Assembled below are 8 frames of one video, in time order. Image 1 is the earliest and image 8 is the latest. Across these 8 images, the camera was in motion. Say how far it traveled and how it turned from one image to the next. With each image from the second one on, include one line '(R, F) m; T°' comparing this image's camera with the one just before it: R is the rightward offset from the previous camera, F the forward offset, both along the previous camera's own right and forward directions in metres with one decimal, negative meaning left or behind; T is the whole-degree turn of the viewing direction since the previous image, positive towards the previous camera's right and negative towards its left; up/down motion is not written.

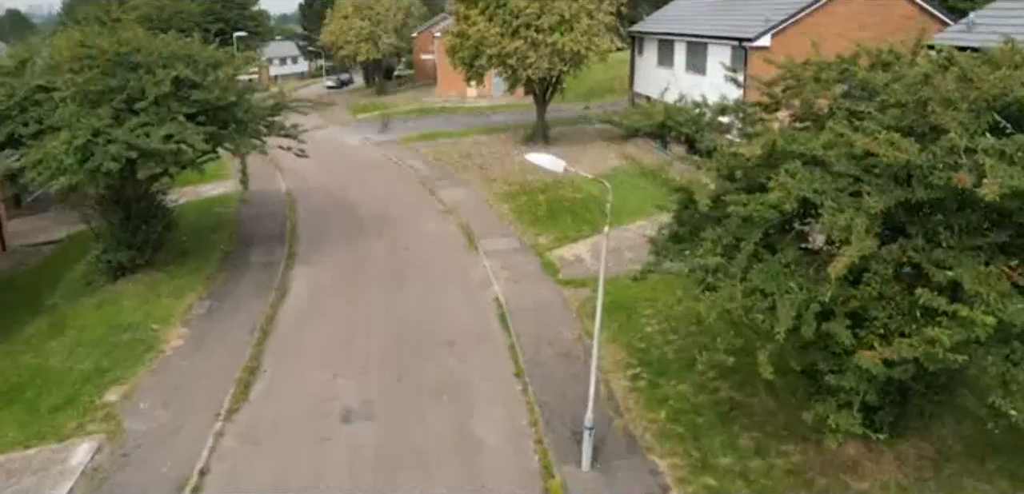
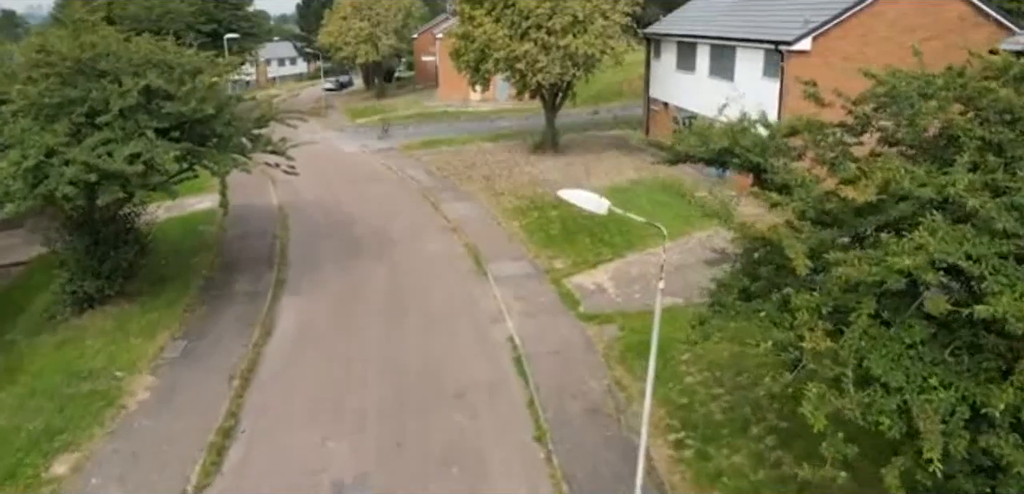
(-0.4, +2.3) m; 0°
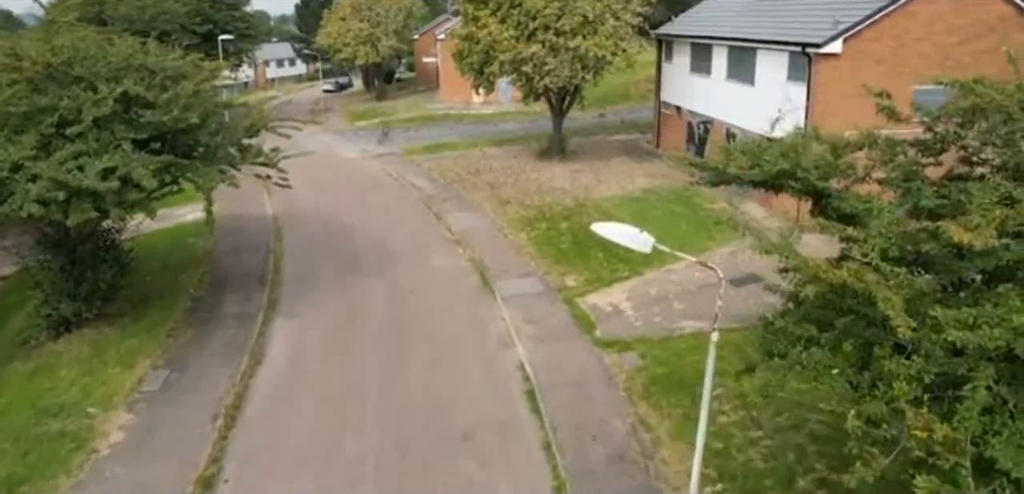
(-0.3, +1.5) m; 0°
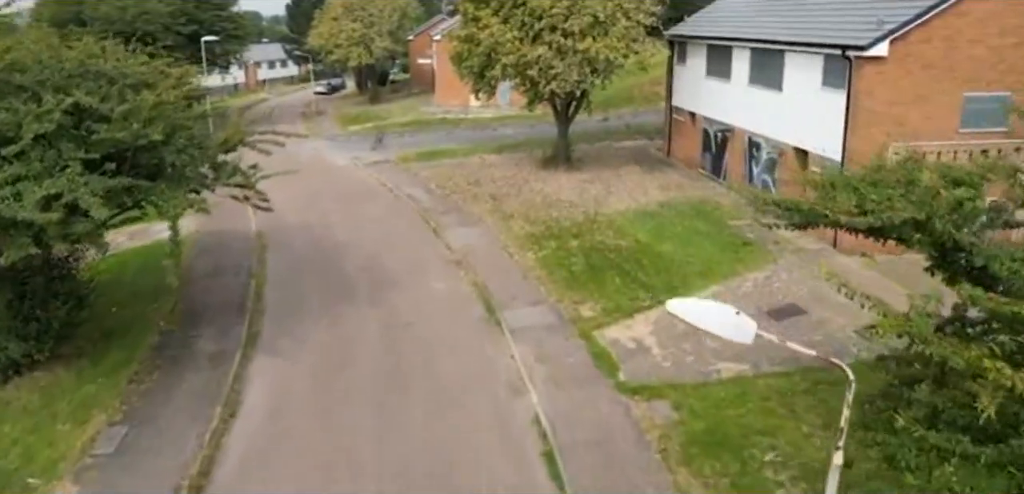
(-0.4, +2.1) m; 0°
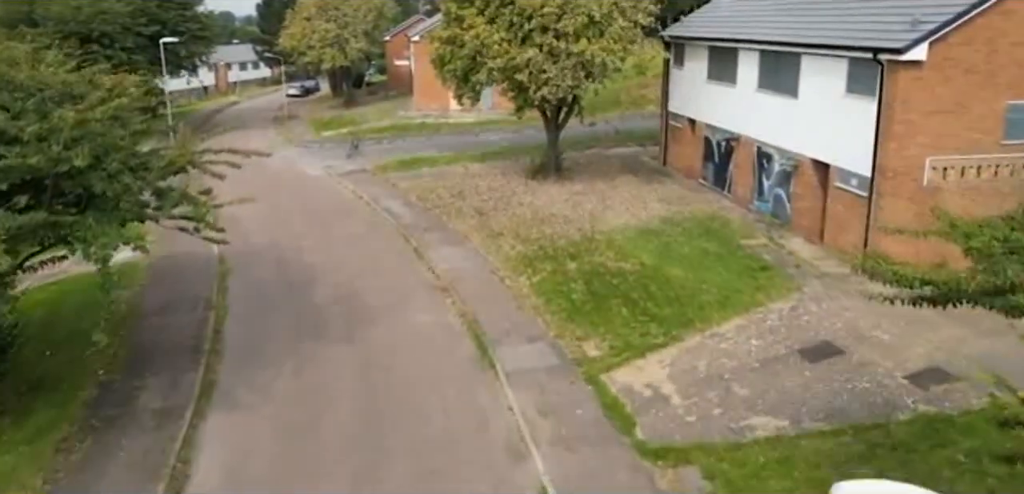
(-0.4, +2.2) m; +2°
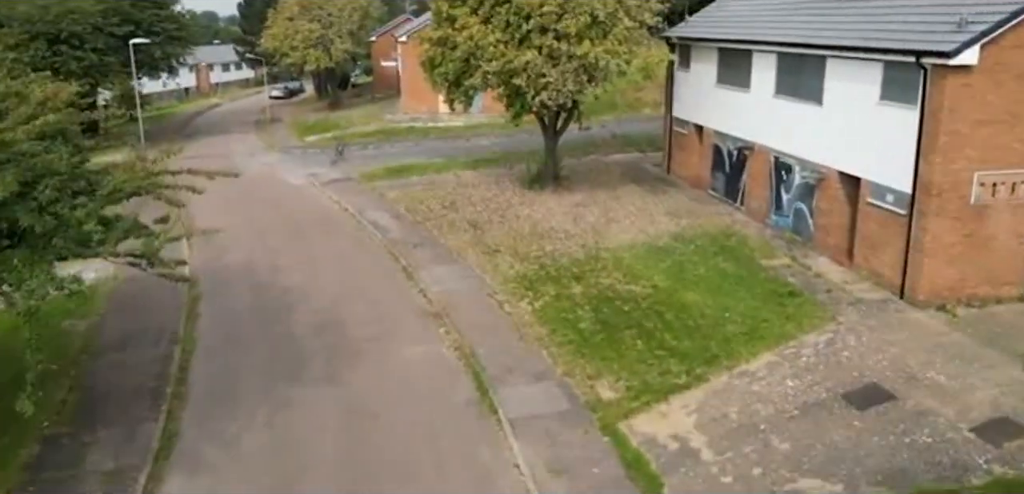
(-0.3, +1.9) m; +1°
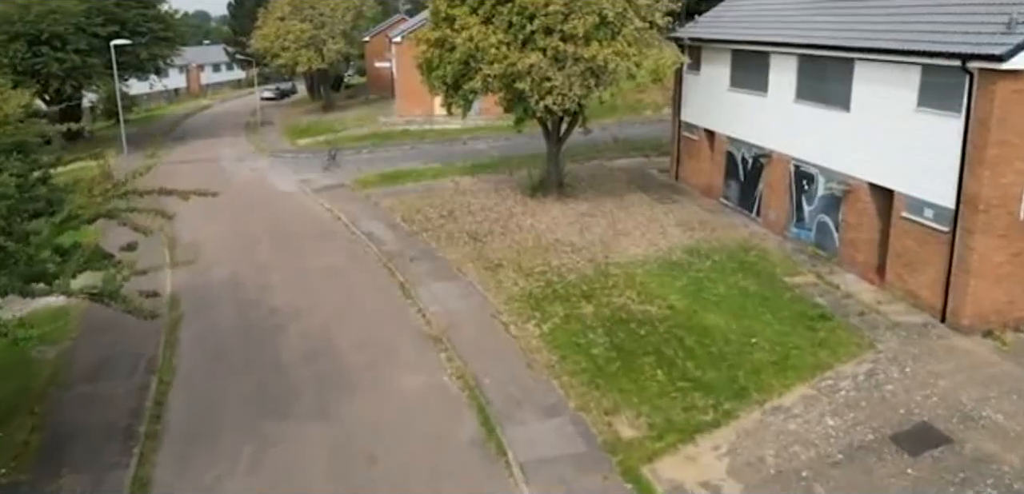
(-0.3, +1.4) m; 0°
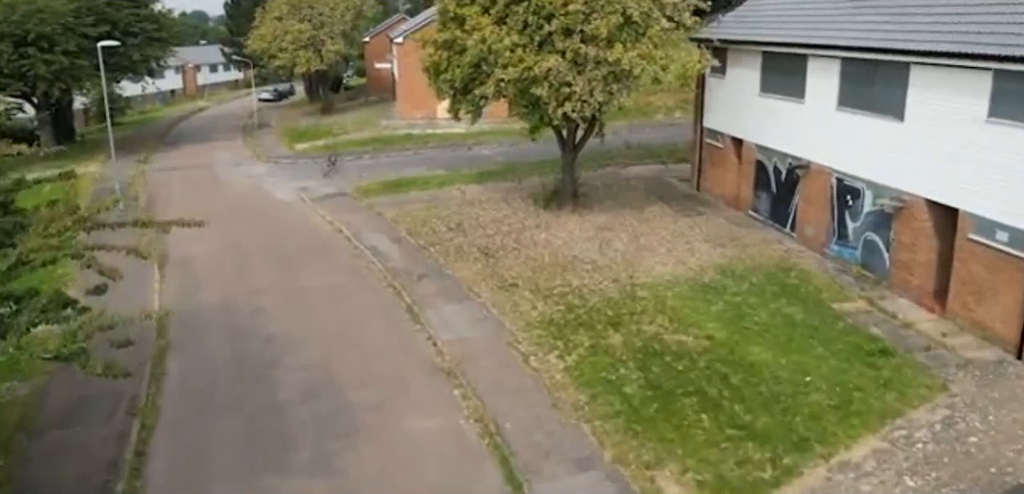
(-0.5, +1.6) m; 0°
